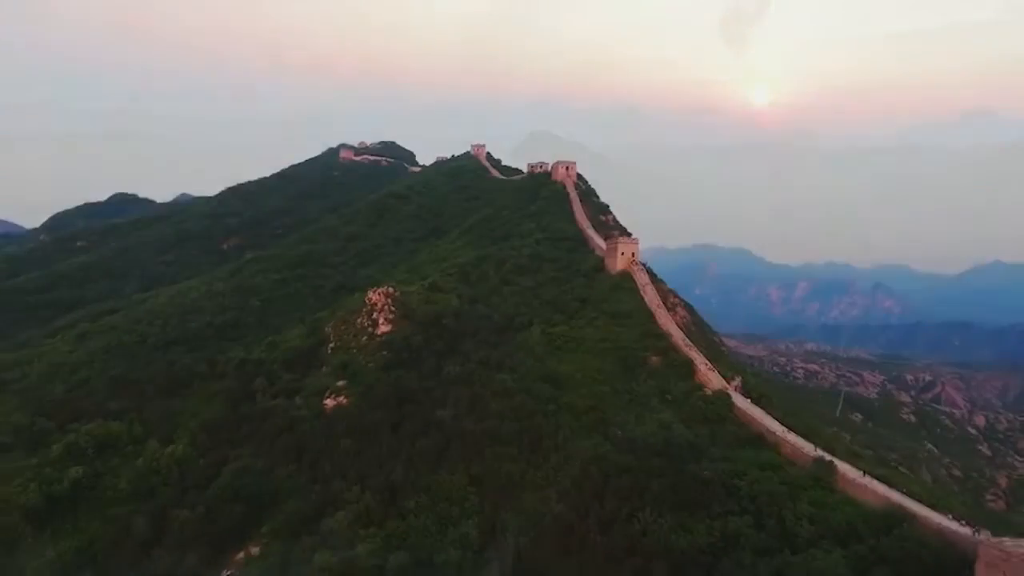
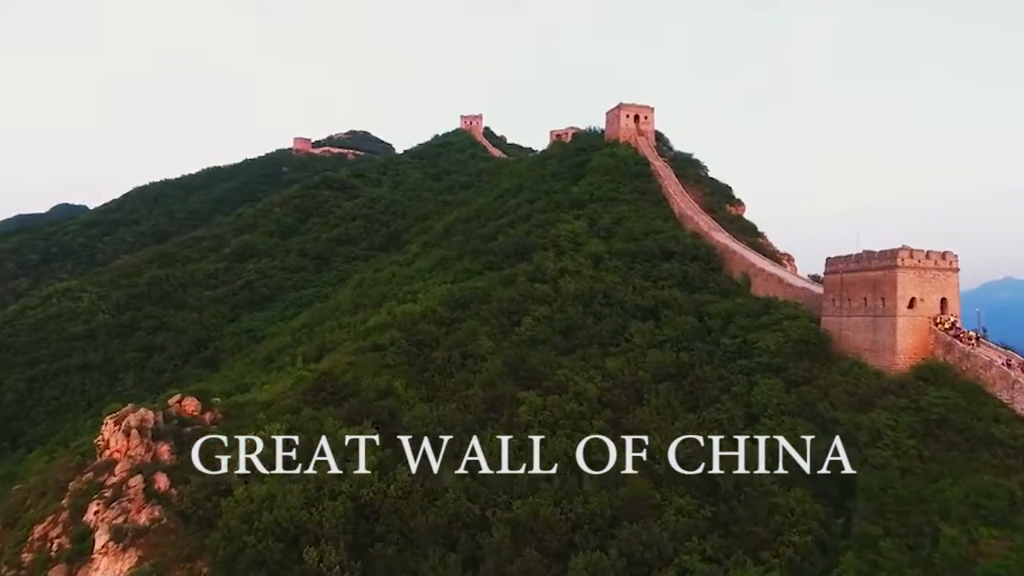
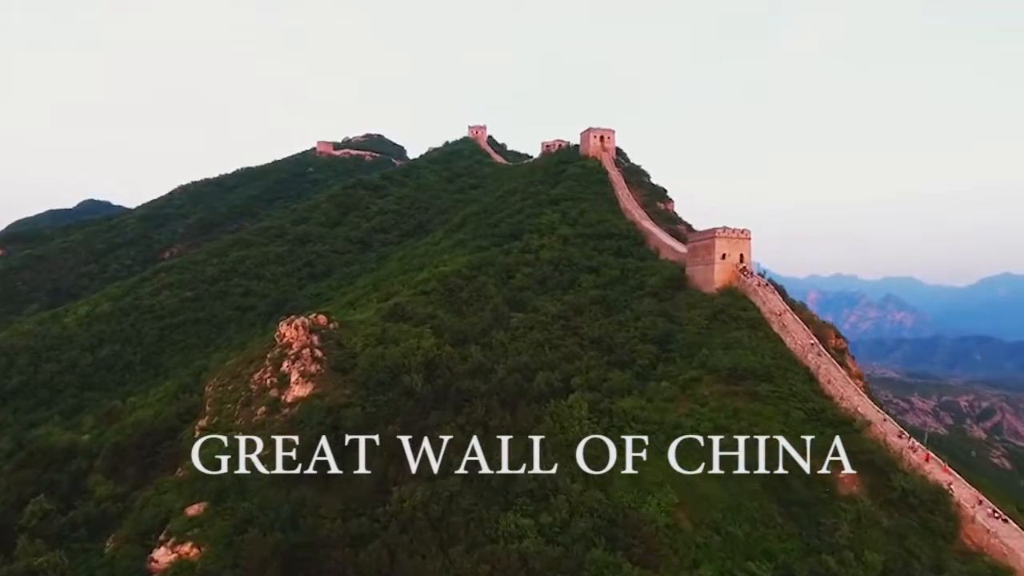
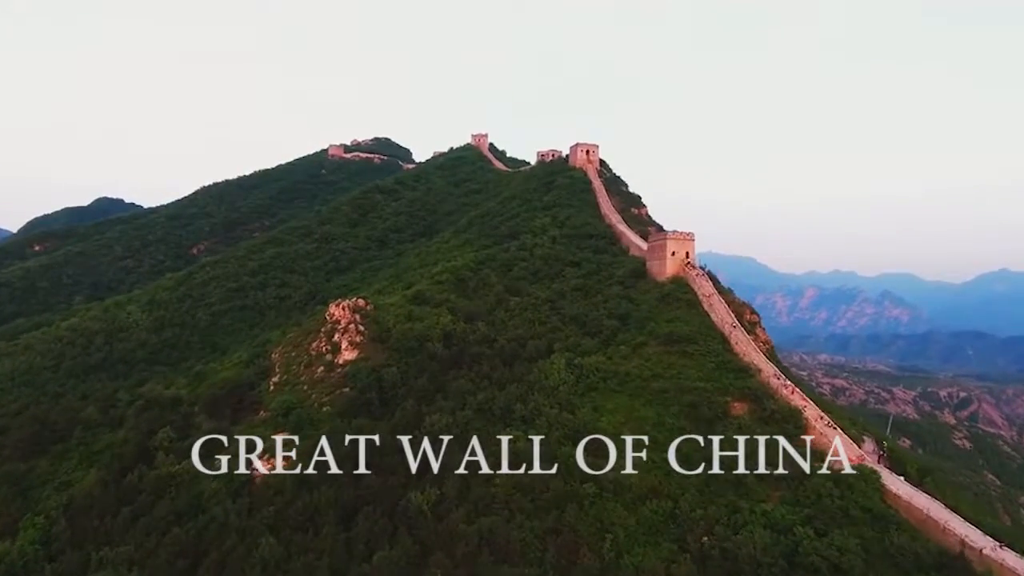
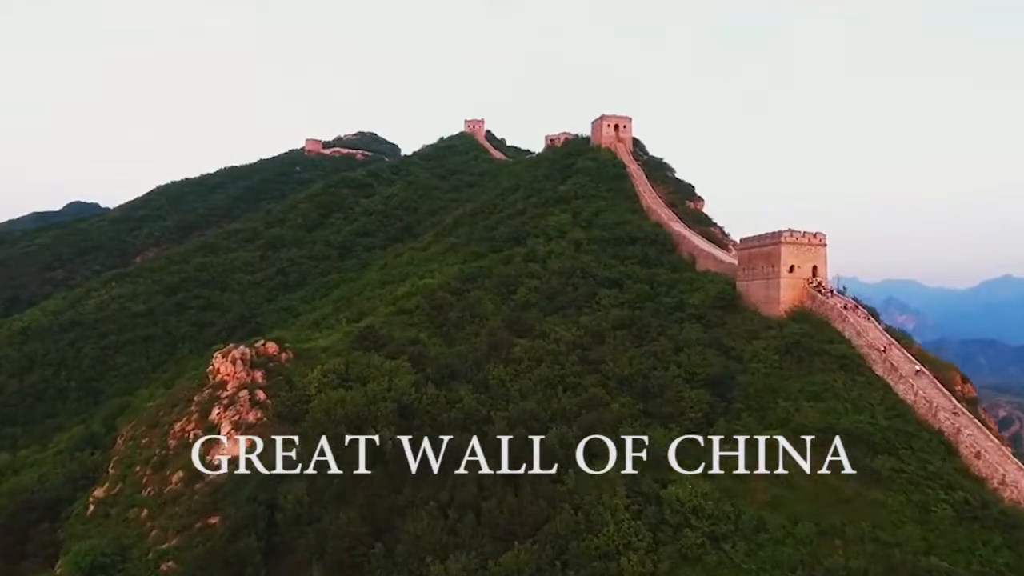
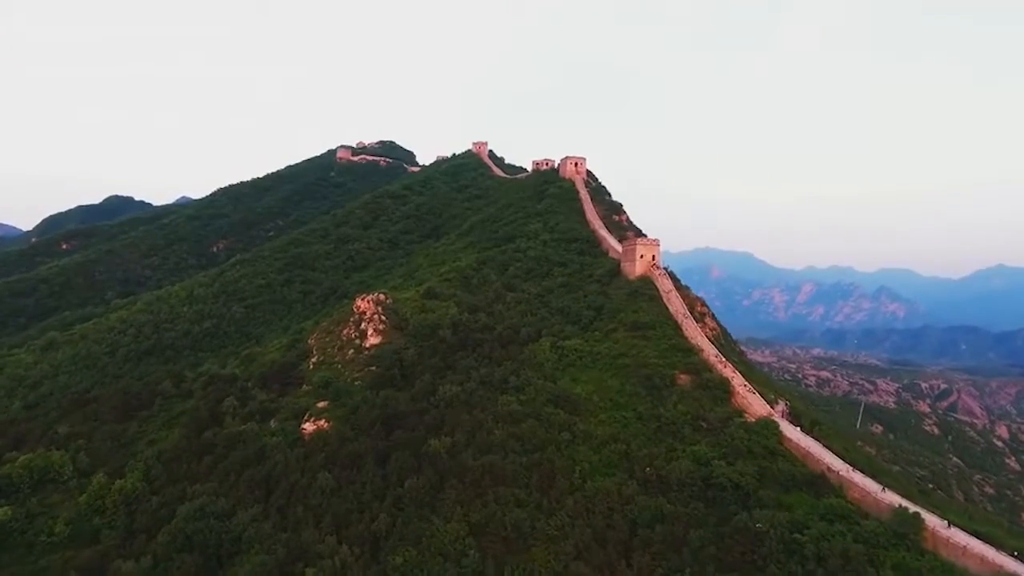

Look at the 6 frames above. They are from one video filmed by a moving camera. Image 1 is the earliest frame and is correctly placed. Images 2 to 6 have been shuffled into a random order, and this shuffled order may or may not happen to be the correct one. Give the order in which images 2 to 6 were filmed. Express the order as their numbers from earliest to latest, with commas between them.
6, 4, 3, 5, 2
